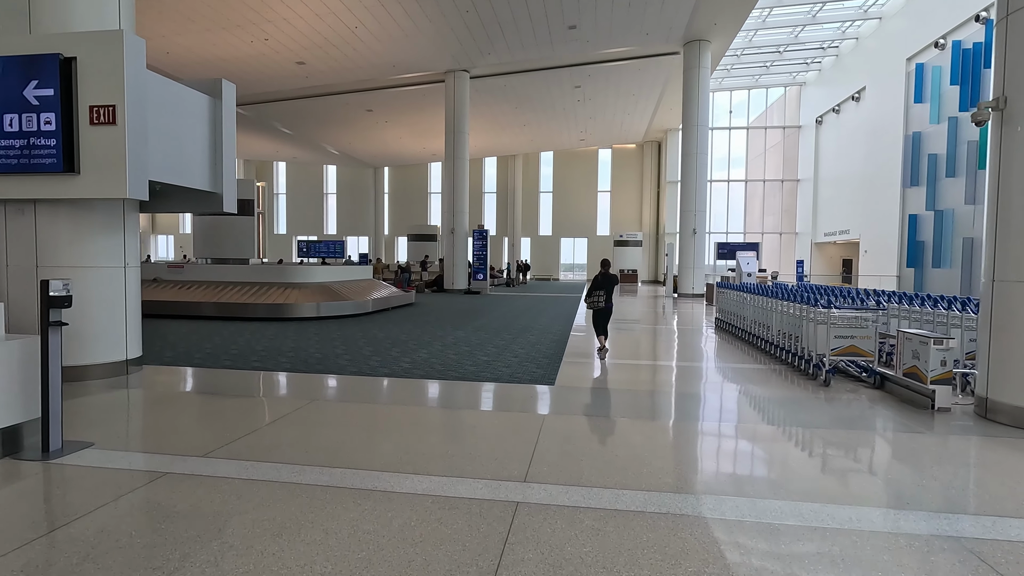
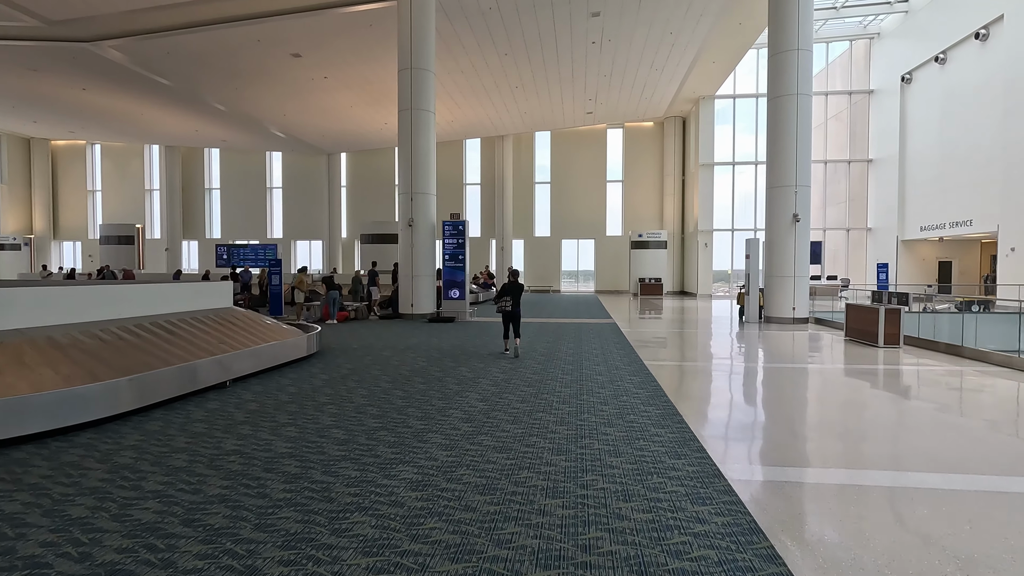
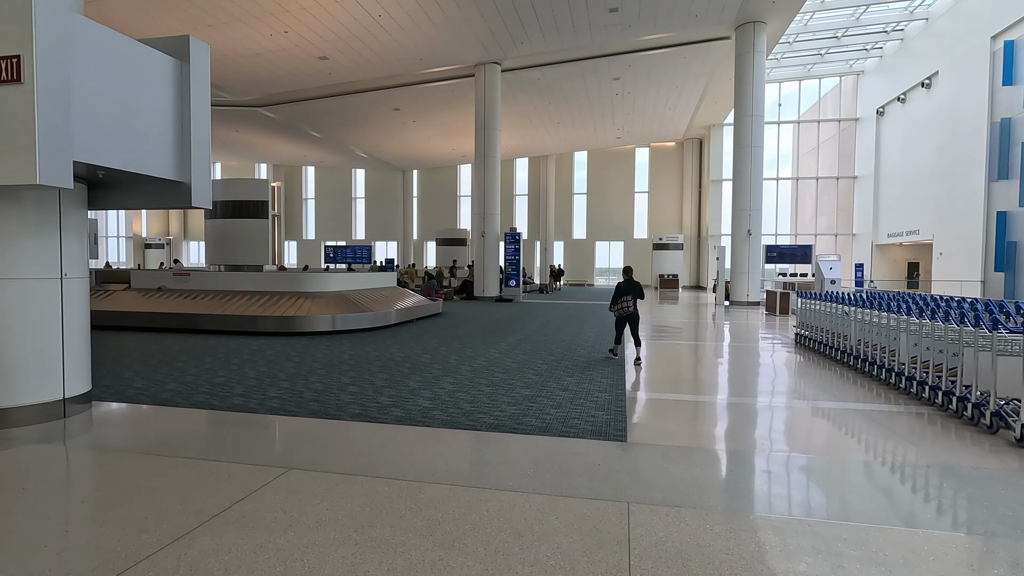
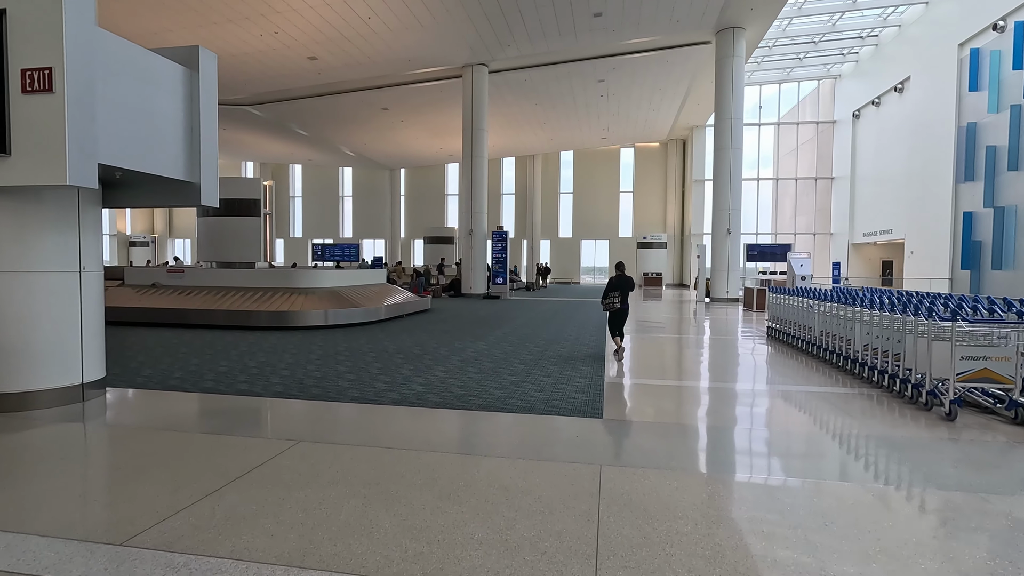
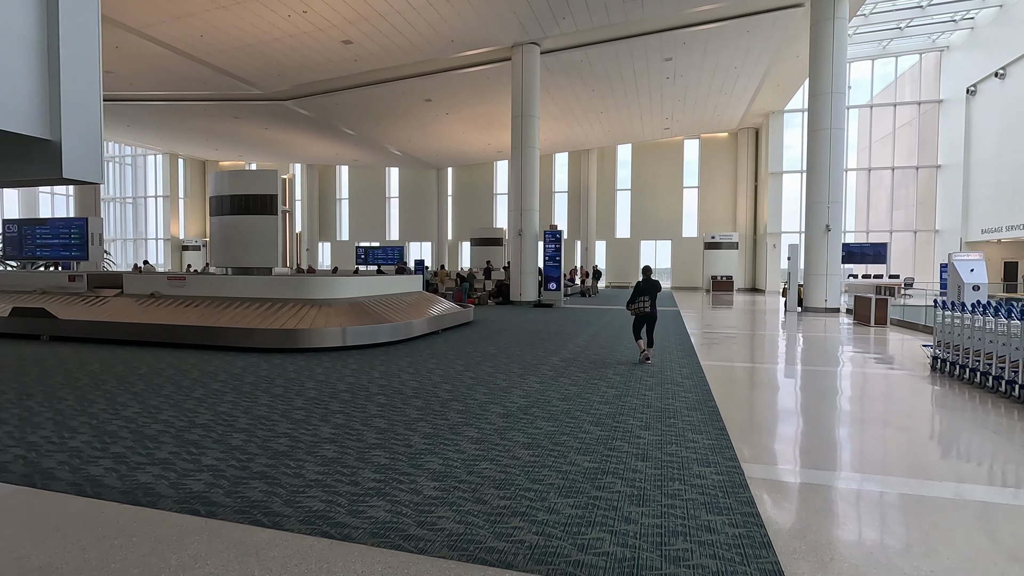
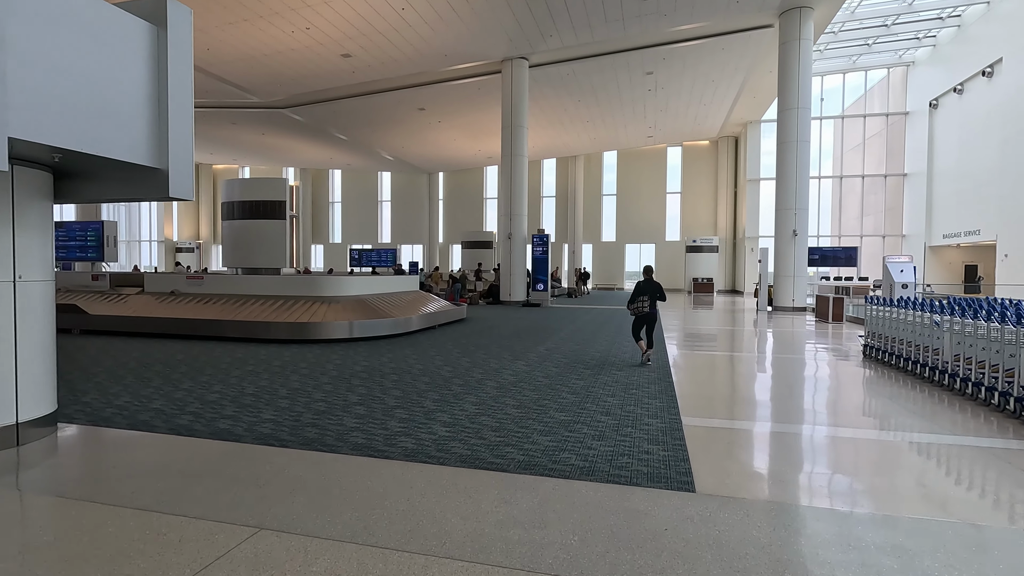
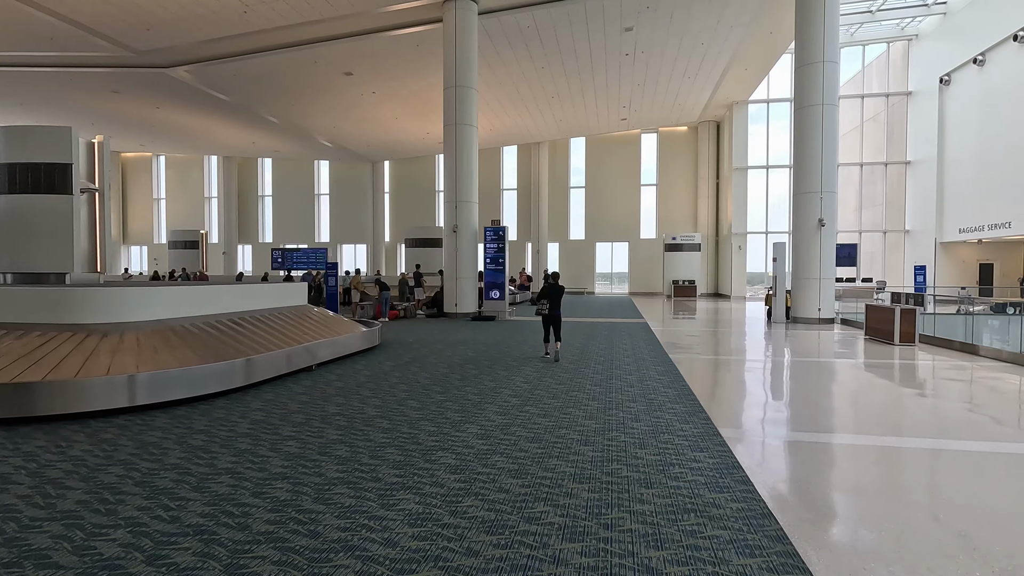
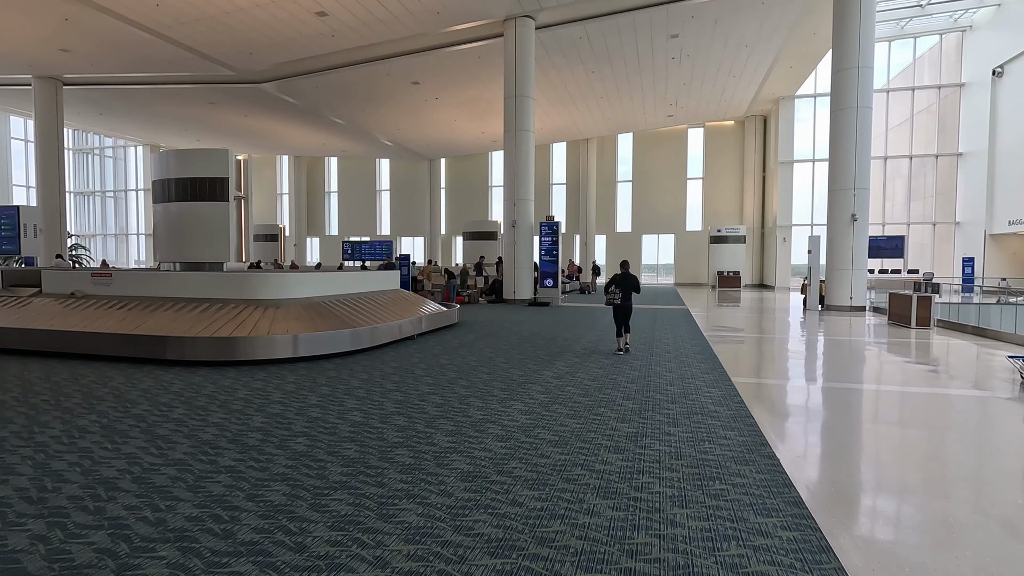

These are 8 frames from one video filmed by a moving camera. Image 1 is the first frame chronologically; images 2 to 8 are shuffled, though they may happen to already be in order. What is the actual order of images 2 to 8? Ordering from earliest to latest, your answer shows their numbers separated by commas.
4, 3, 6, 5, 8, 7, 2
